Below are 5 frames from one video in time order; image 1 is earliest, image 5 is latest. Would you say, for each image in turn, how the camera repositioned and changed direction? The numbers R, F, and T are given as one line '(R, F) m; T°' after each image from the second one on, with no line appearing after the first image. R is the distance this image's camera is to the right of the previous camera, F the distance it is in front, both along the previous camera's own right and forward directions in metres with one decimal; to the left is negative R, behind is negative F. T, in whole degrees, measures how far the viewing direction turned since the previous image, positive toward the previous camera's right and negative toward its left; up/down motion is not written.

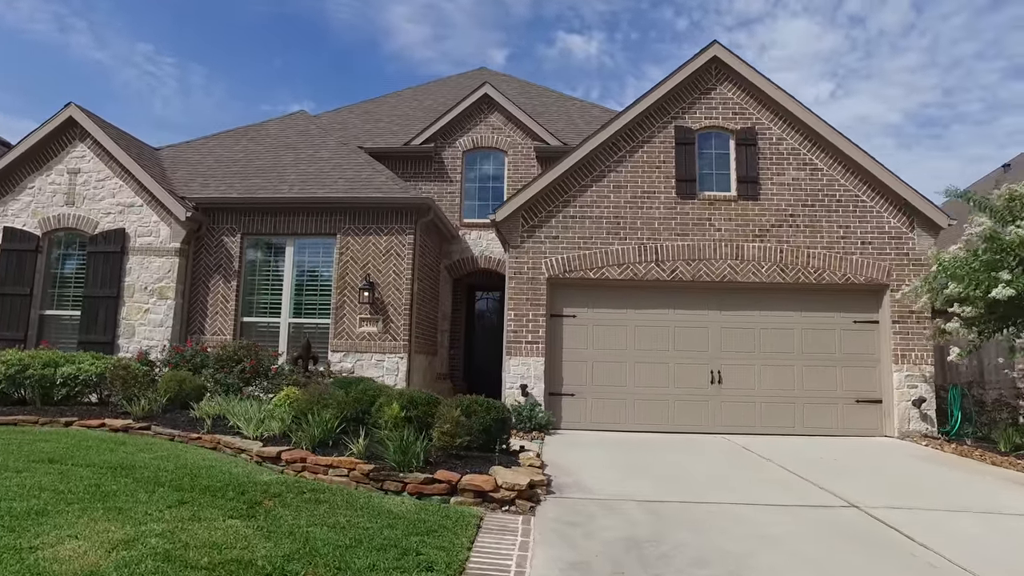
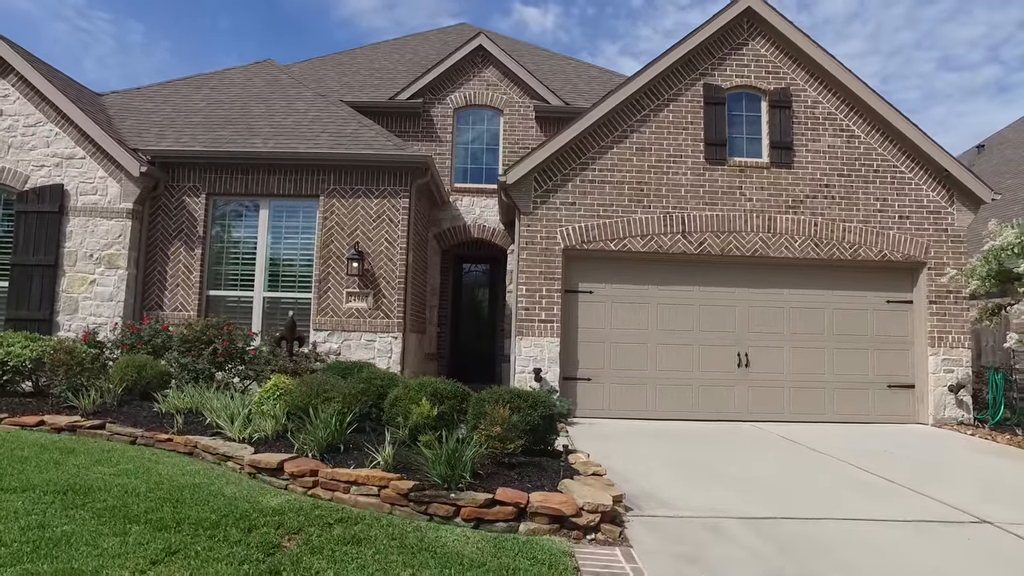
(-1.0, +1.4) m; +4°
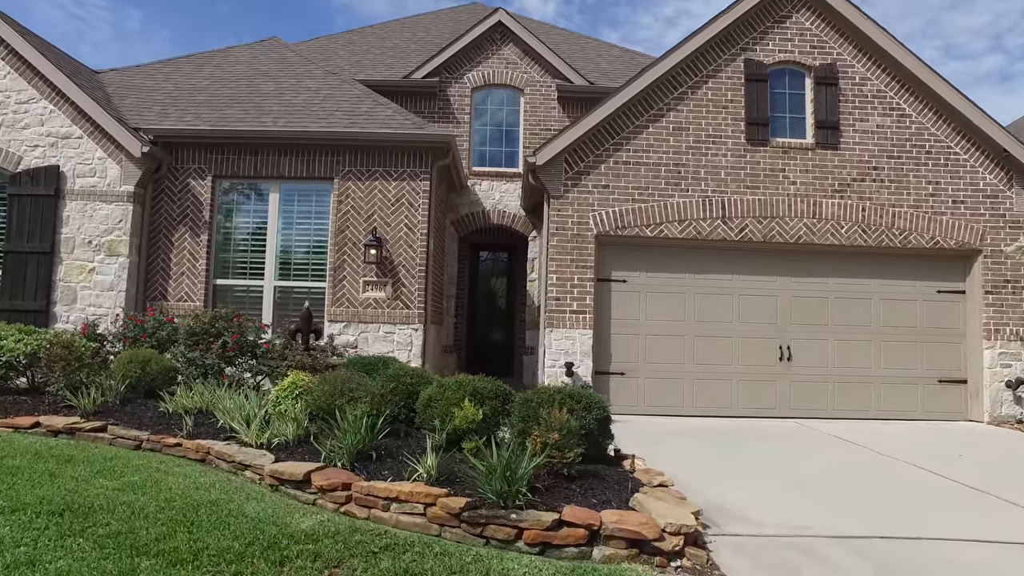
(-0.4, +0.7) m; 0°
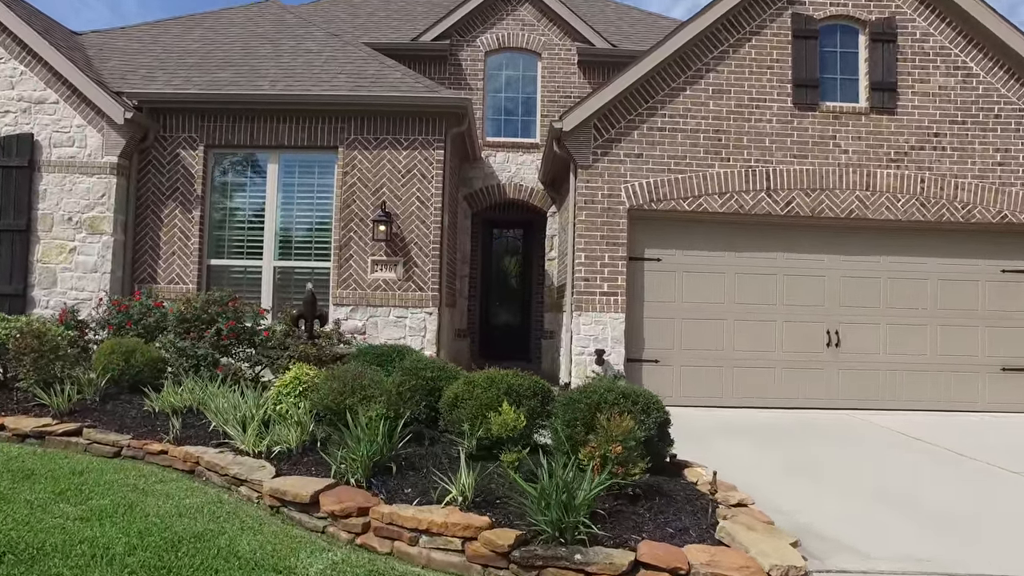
(-0.3, +0.9) m; 0°
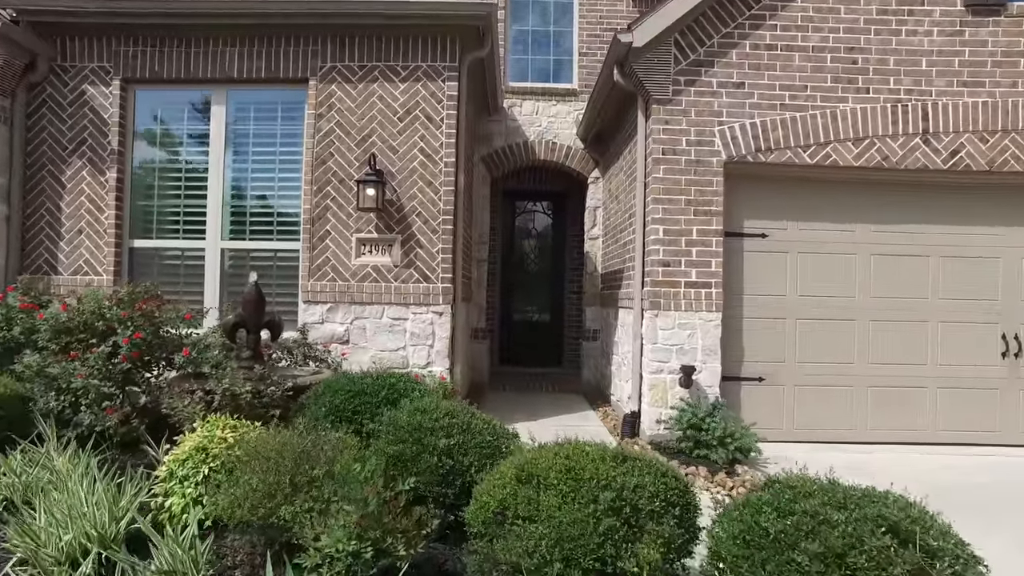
(-0.4, +2.7) m; -1°
